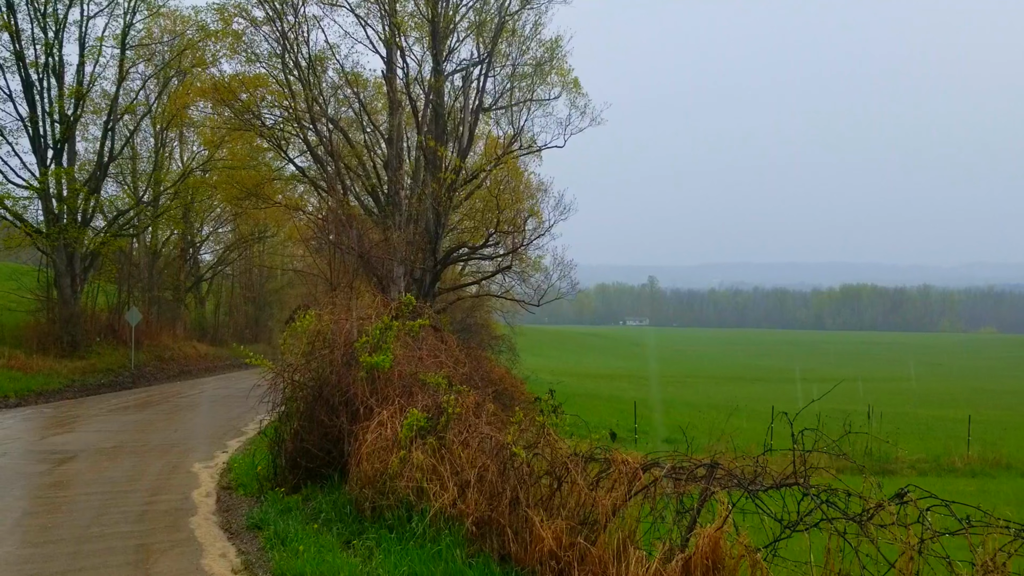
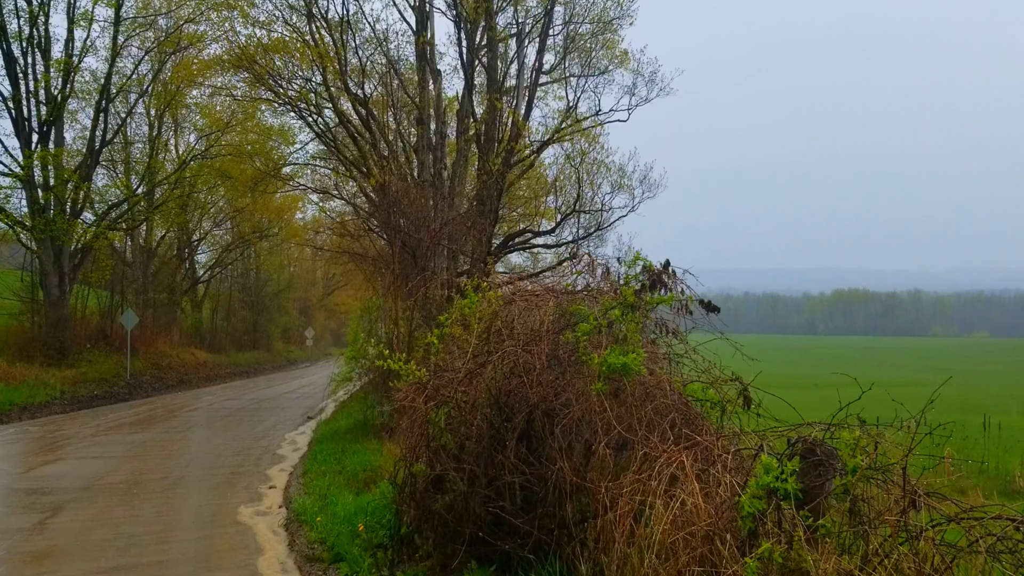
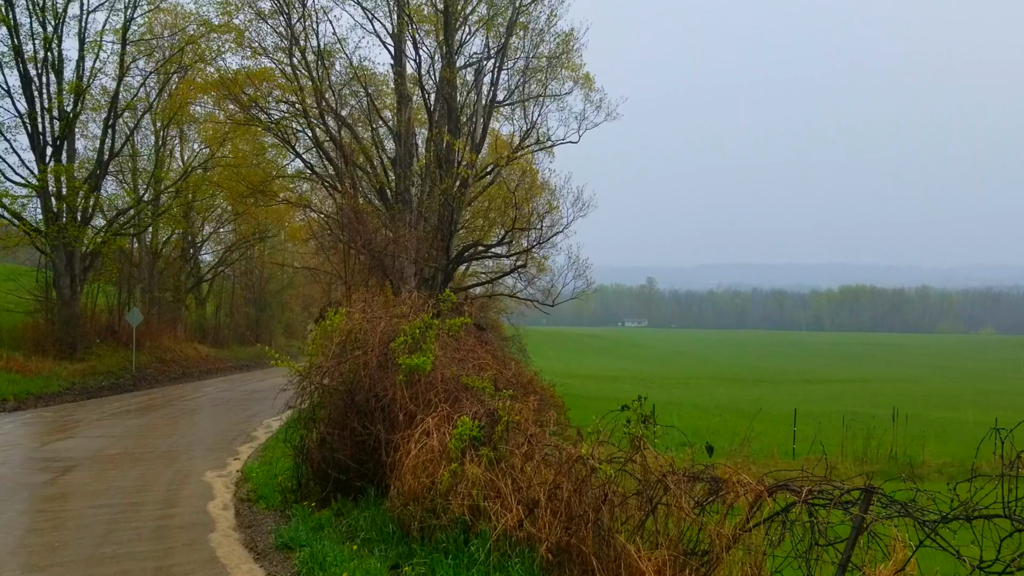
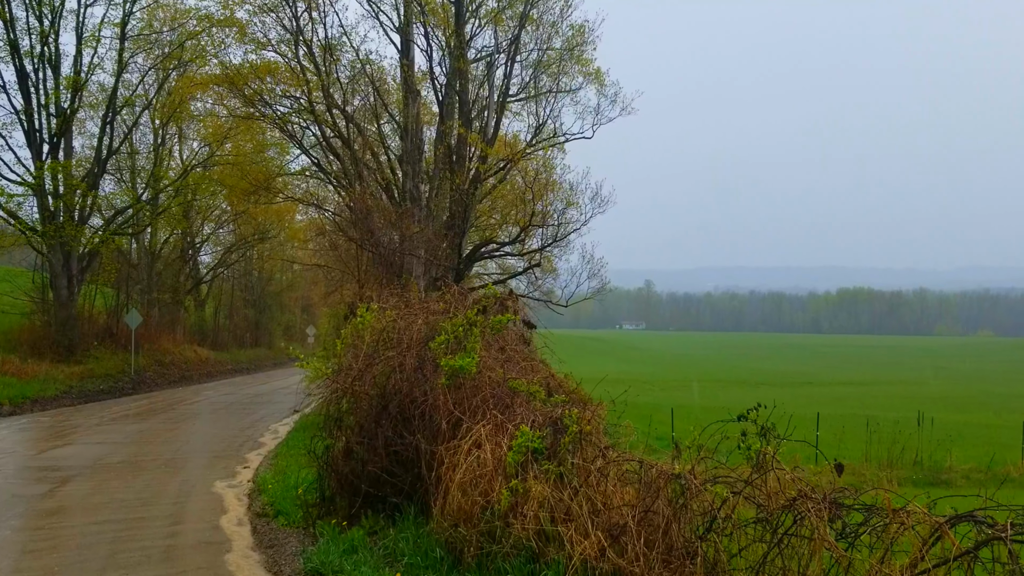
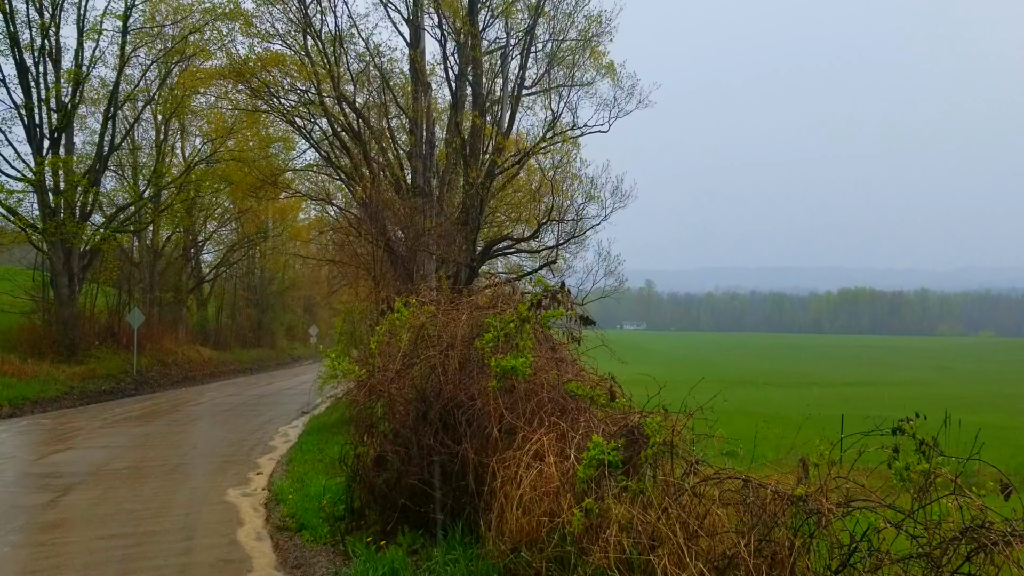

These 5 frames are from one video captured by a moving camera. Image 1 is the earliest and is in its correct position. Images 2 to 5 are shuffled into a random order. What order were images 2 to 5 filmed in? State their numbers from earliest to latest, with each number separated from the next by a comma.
3, 4, 5, 2
